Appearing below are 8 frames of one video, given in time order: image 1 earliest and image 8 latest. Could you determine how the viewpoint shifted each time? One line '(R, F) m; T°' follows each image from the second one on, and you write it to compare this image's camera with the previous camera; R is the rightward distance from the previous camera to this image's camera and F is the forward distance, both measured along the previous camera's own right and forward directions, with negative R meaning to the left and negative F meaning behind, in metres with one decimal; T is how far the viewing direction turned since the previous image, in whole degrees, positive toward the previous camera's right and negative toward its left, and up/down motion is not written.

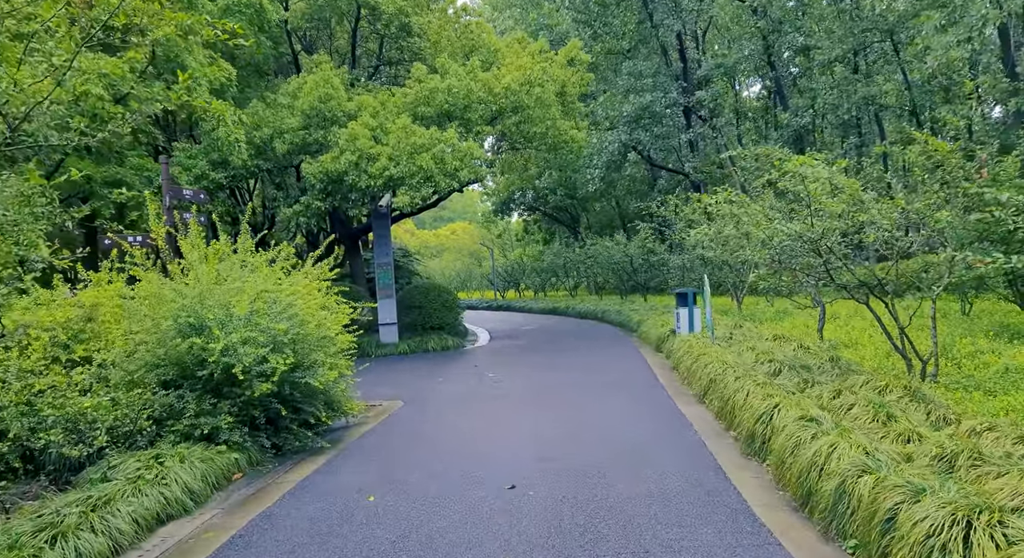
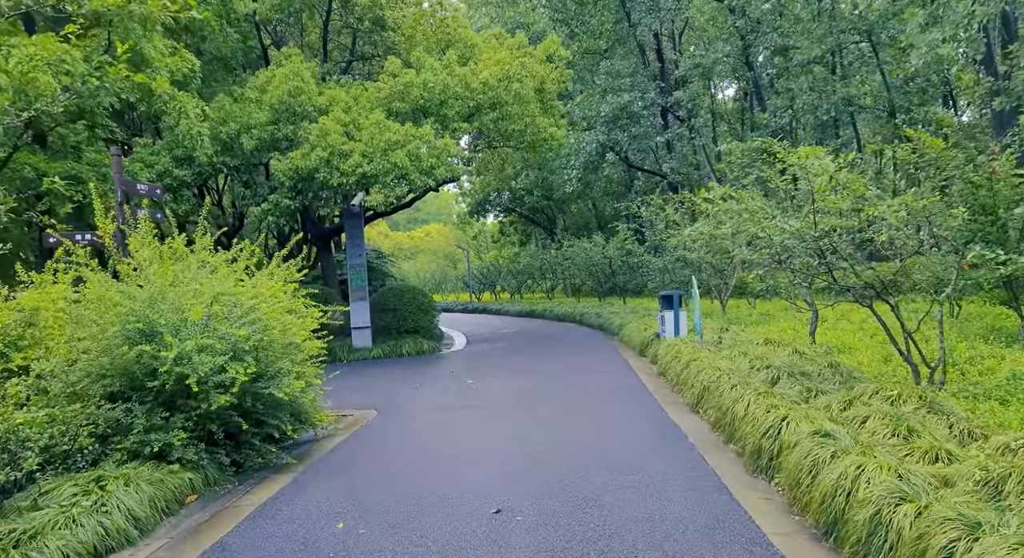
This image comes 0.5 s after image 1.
(-0.1, +0.5) m; +2°
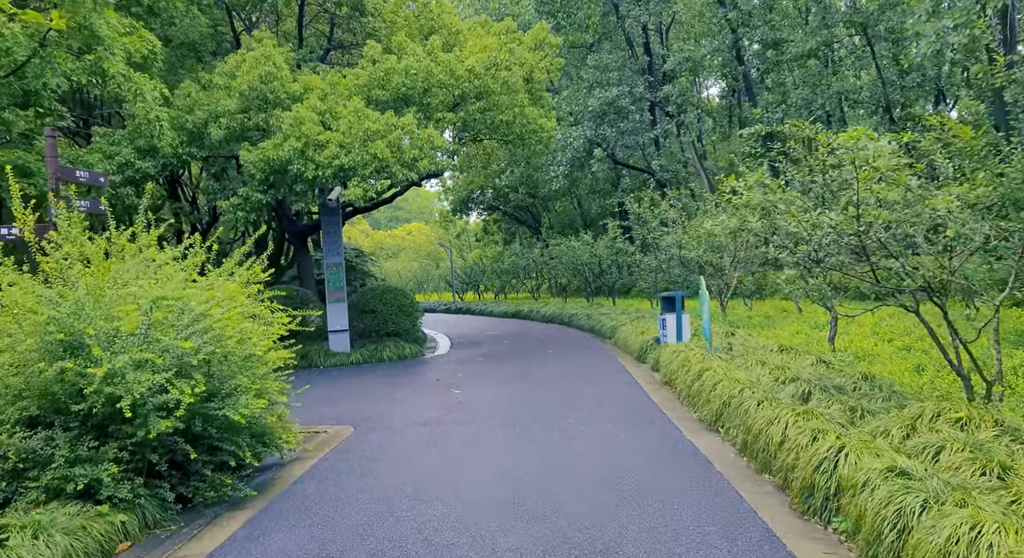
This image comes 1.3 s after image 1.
(-0.1, +0.9) m; +1°
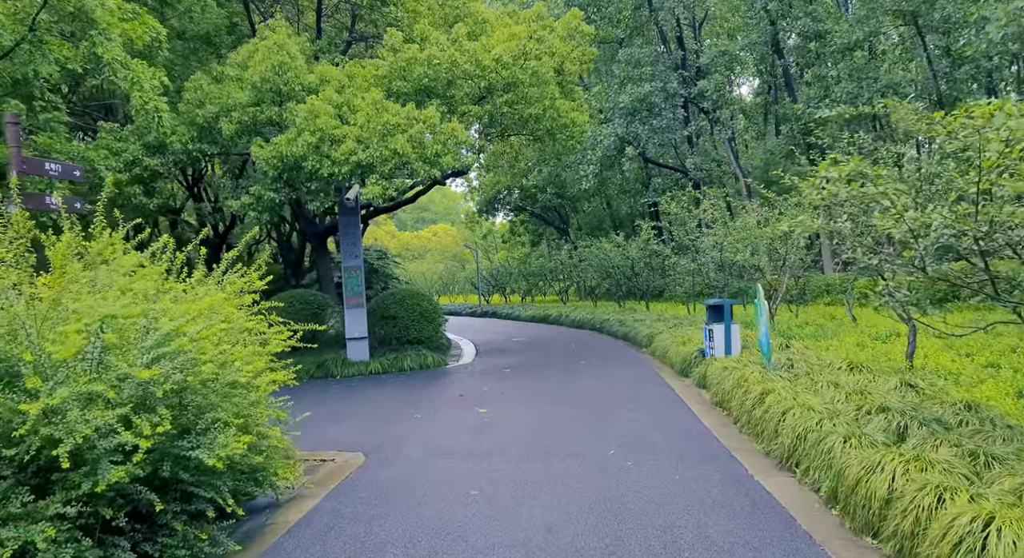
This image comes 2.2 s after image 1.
(-0.1, +0.9) m; -2°
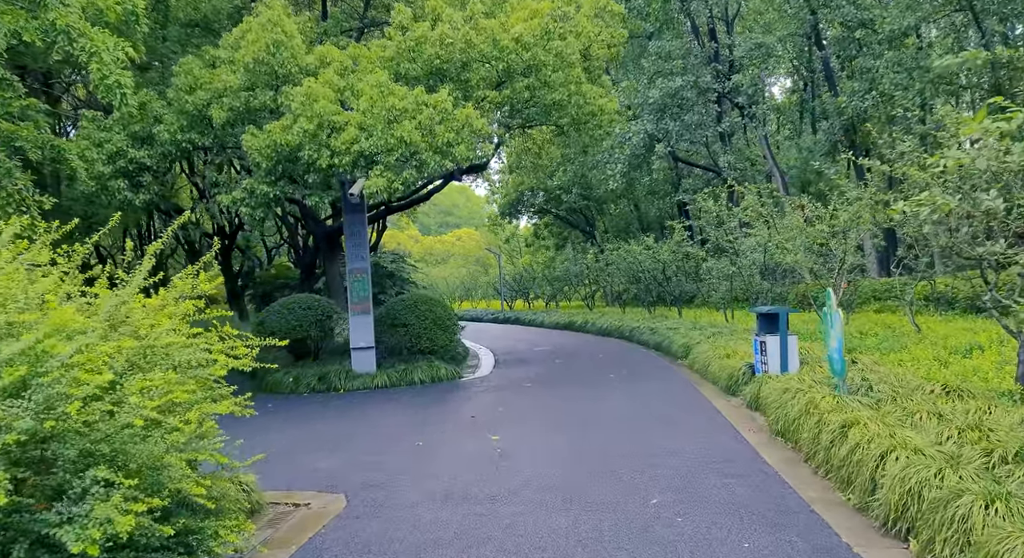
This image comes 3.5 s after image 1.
(+0.1, +1.3) m; -2°
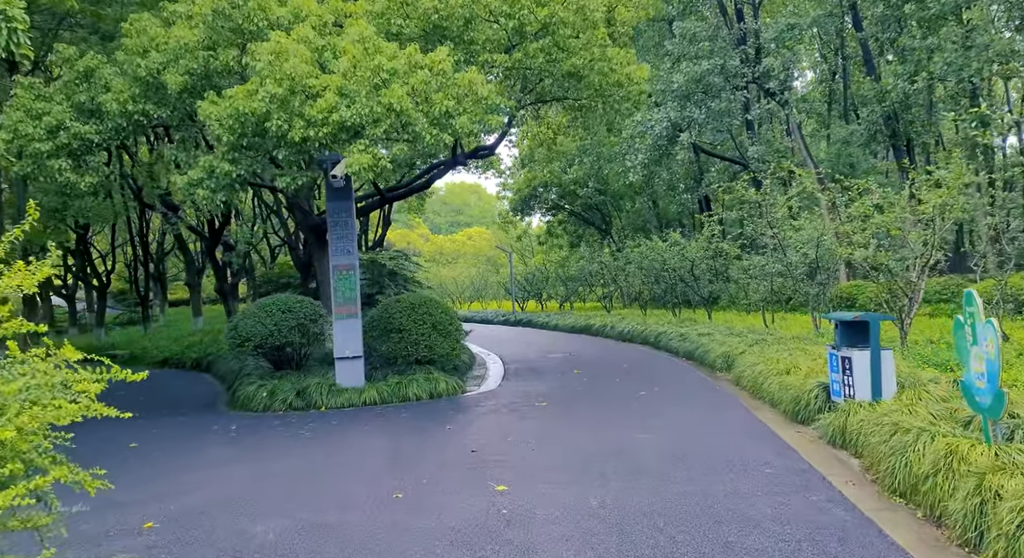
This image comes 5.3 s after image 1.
(0.0, +1.8) m; -1°
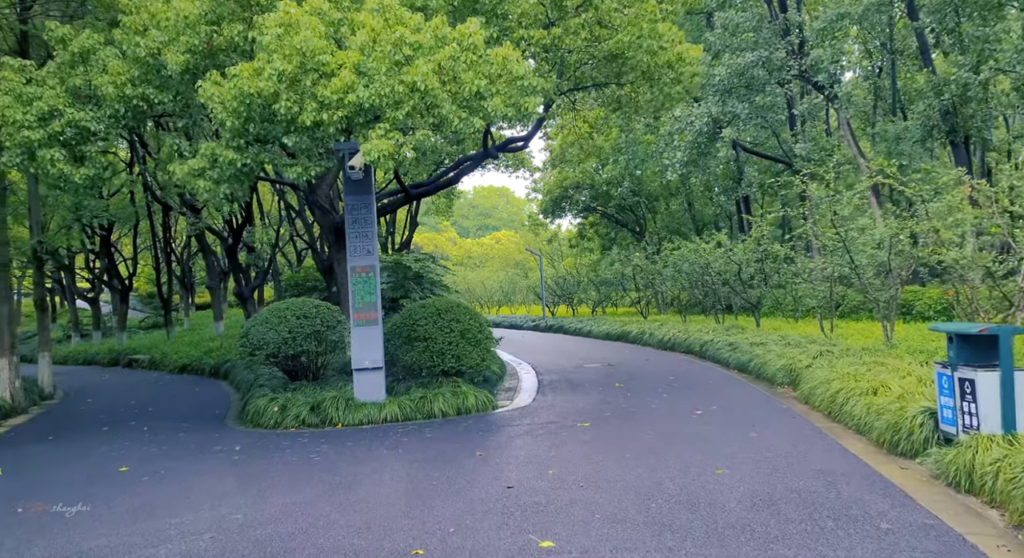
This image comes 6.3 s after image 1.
(-0.1, +1.1) m; -2°
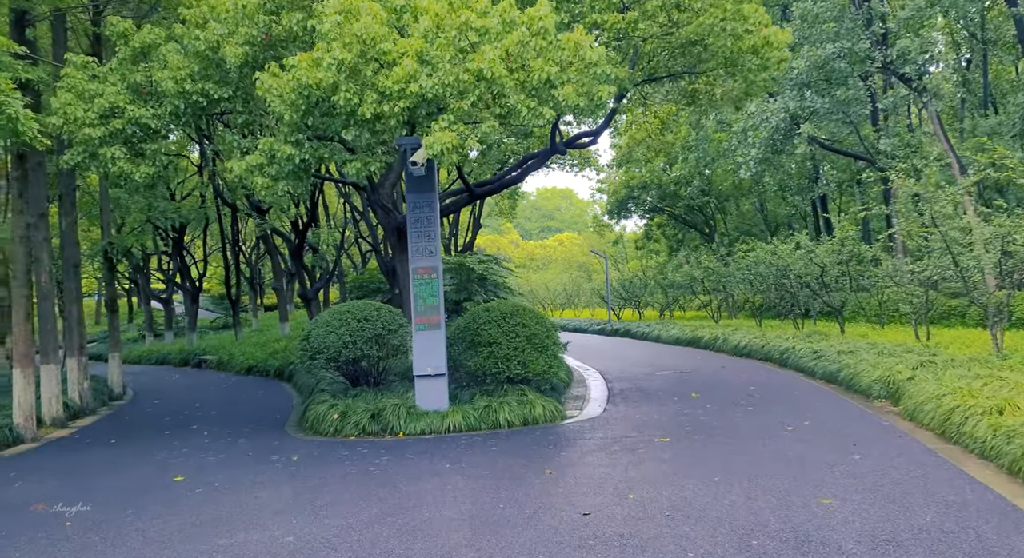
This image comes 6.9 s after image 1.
(-0.1, +0.6) m; -4°
